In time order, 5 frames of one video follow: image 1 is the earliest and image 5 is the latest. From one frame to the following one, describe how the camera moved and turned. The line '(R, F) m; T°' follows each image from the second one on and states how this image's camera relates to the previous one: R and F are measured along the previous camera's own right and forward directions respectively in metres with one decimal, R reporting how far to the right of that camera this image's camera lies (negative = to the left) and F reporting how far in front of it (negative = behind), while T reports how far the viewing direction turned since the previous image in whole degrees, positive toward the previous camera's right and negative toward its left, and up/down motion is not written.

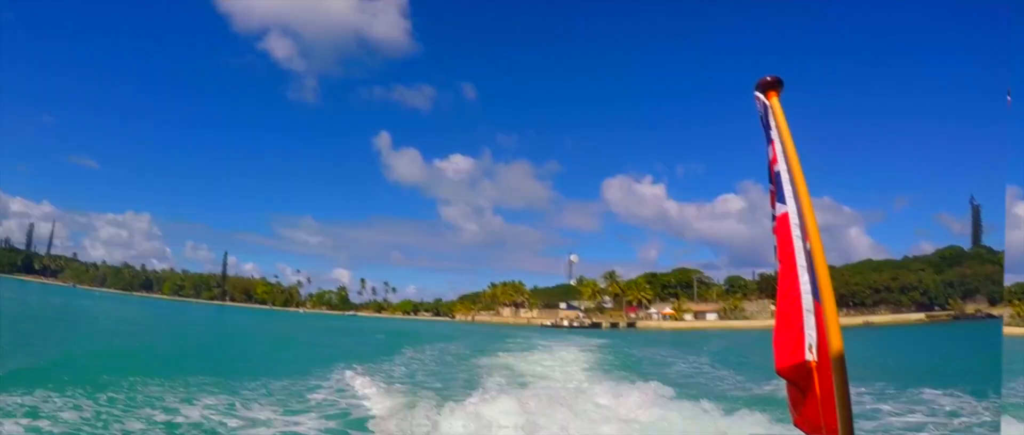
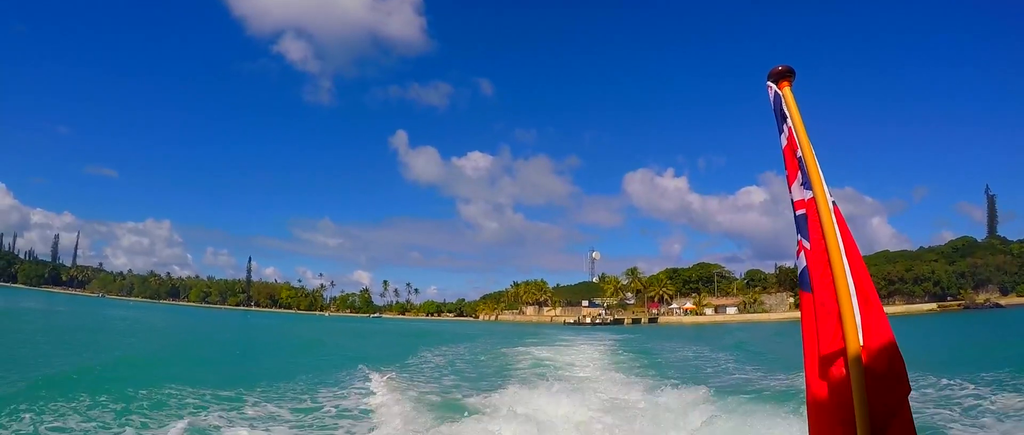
(0.0, -0.4) m; -2°
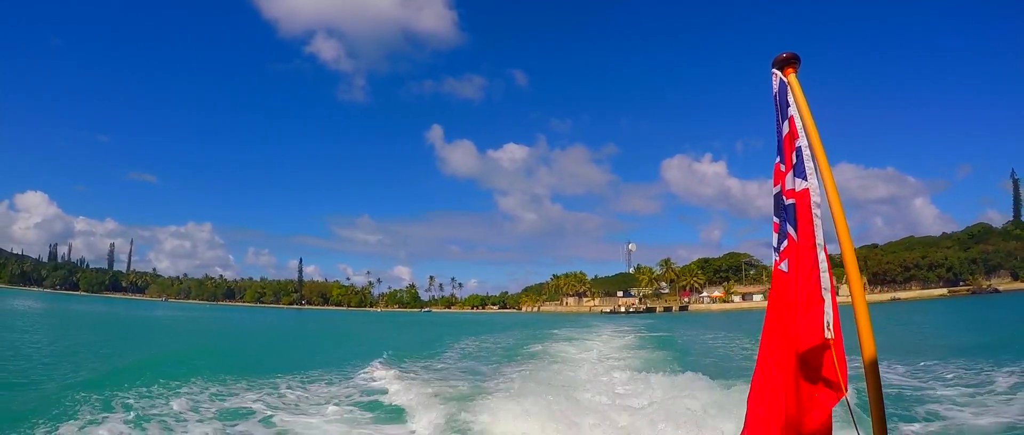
(0.0, -1.2) m; -3°
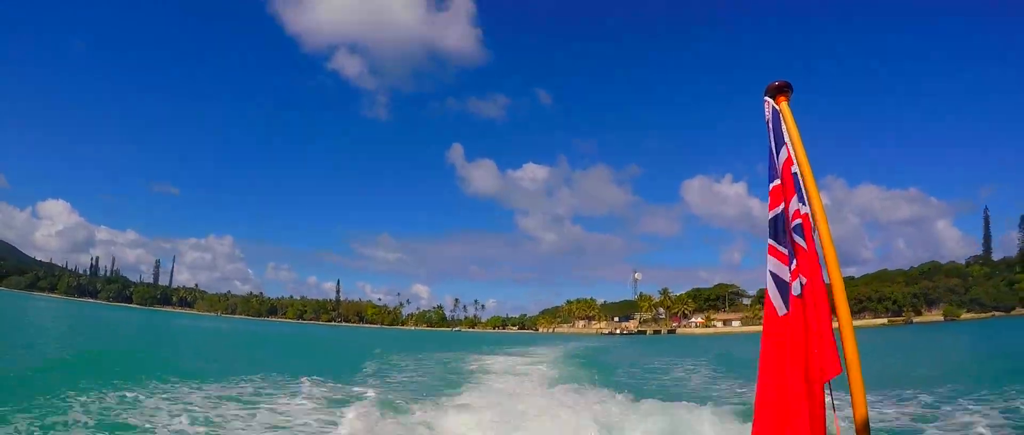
(+0.1, -2.6) m; -2°
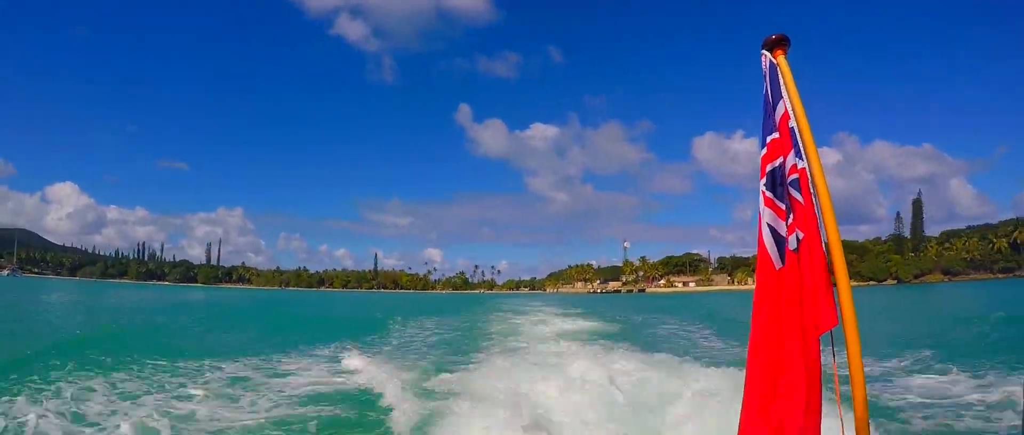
(-0.4, -0.8) m; -1°
